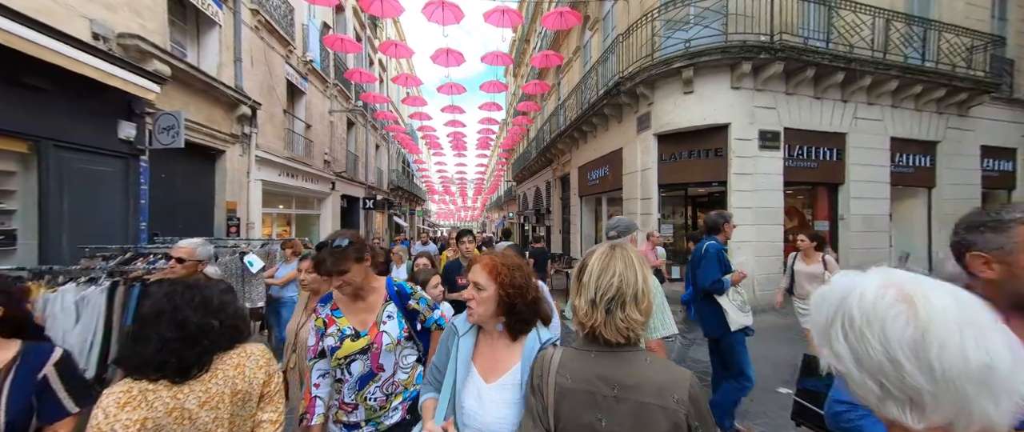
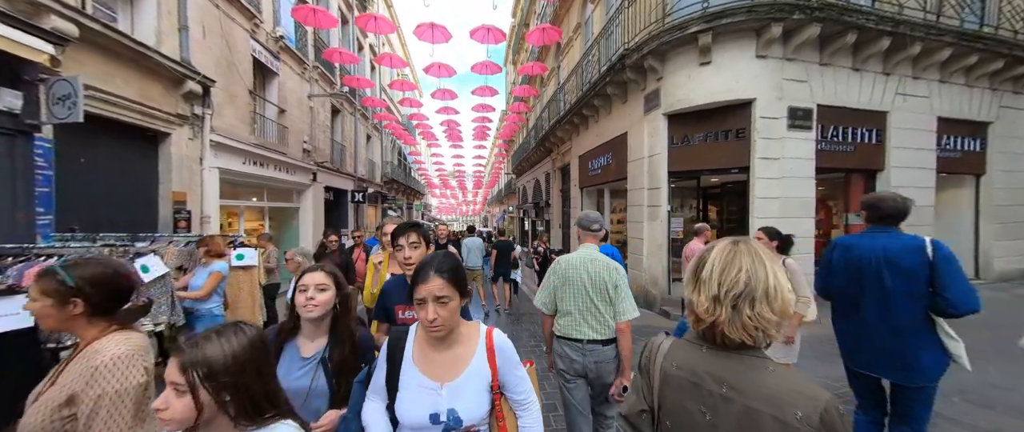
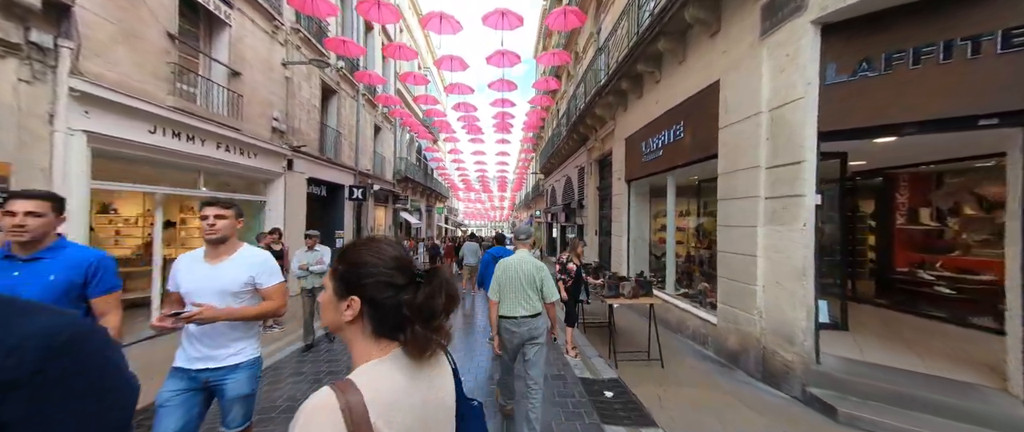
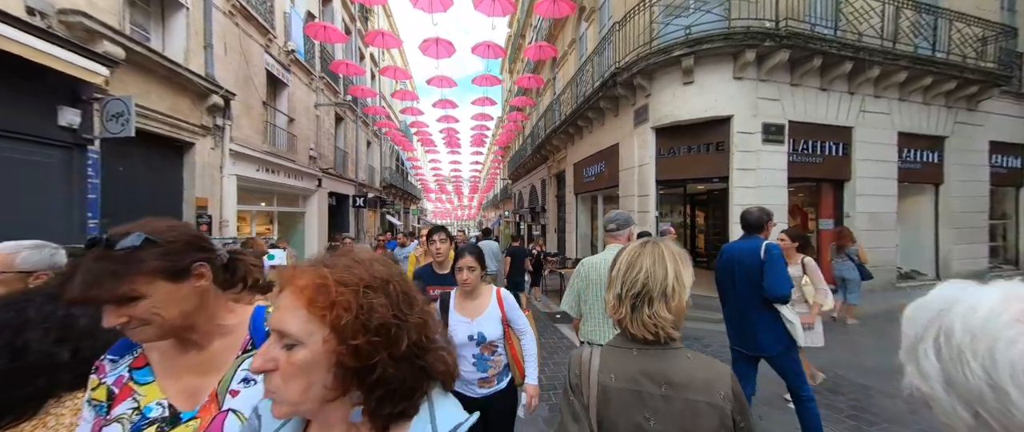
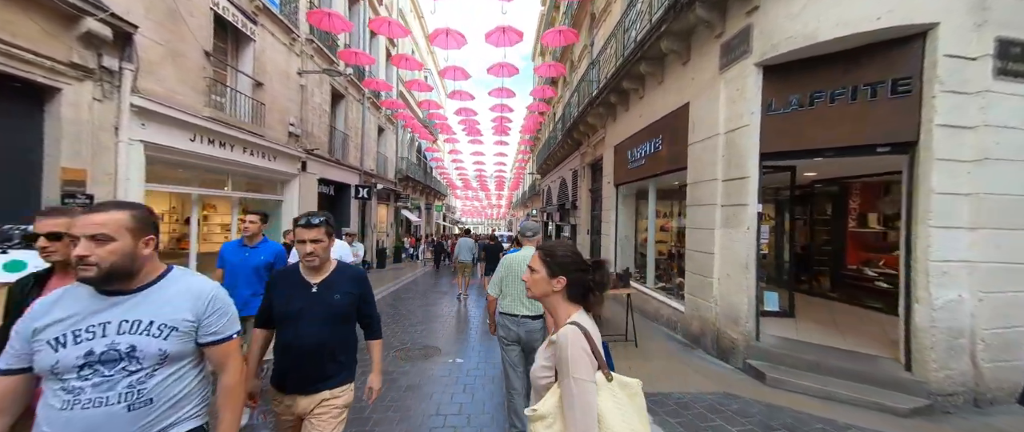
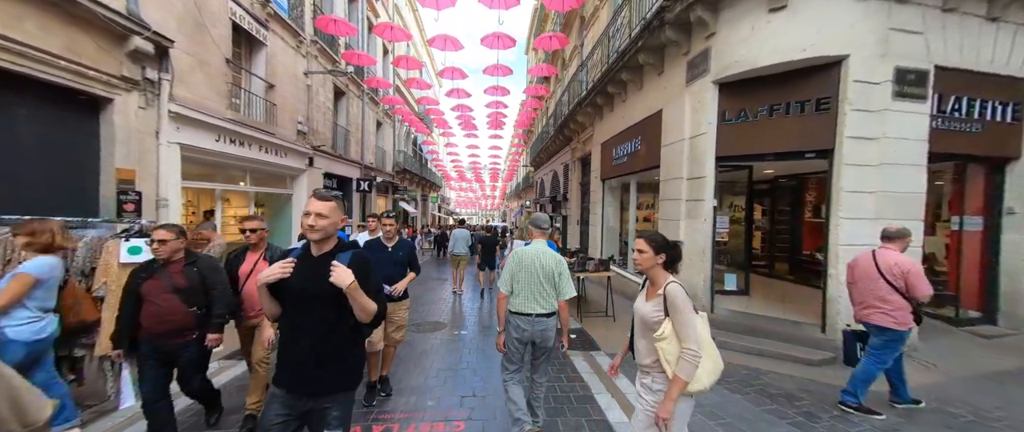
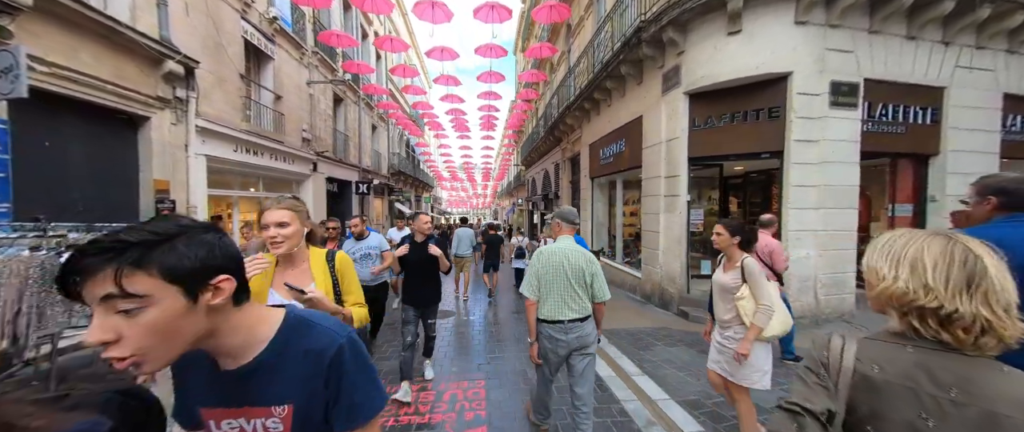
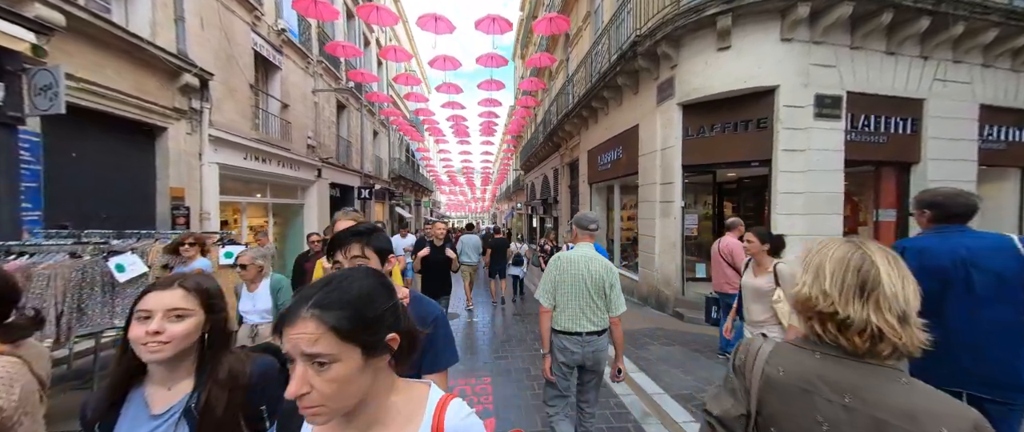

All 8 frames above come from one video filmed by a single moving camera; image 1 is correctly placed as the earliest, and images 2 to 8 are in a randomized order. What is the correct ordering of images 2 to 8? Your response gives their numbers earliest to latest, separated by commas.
4, 2, 8, 7, 6, 5, 3
